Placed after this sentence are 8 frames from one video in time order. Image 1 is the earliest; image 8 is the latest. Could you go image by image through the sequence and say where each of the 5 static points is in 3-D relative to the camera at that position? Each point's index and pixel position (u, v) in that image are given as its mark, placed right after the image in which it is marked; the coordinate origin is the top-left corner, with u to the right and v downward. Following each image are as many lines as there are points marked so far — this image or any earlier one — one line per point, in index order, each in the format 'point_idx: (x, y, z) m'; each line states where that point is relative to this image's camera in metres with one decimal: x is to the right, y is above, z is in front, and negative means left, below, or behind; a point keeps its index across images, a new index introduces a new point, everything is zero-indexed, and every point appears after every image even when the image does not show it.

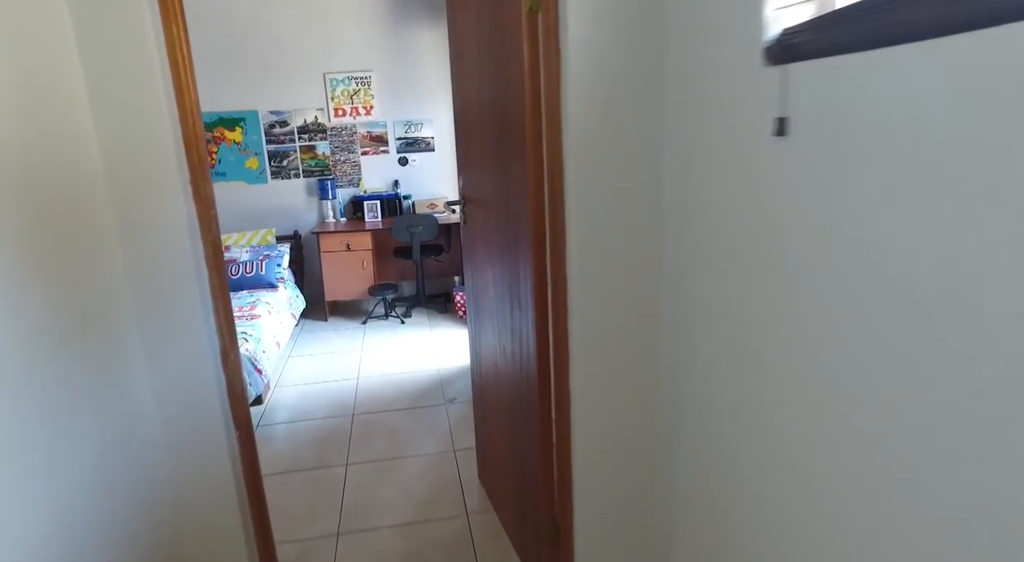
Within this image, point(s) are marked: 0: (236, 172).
0: (-2.2, +0.8, +4.6) m
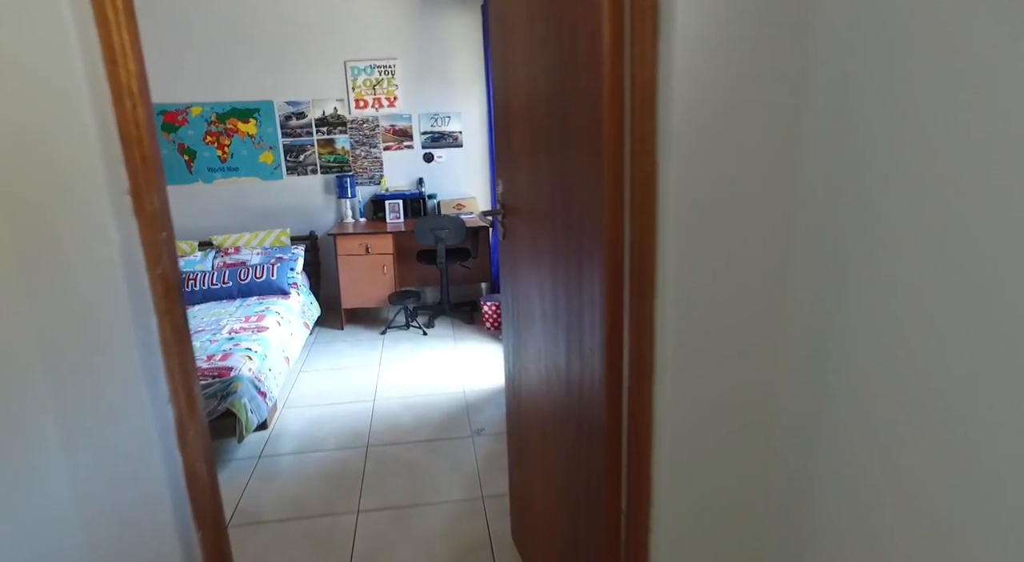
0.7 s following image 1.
0: (-1.9, +0.8, +4.3) m
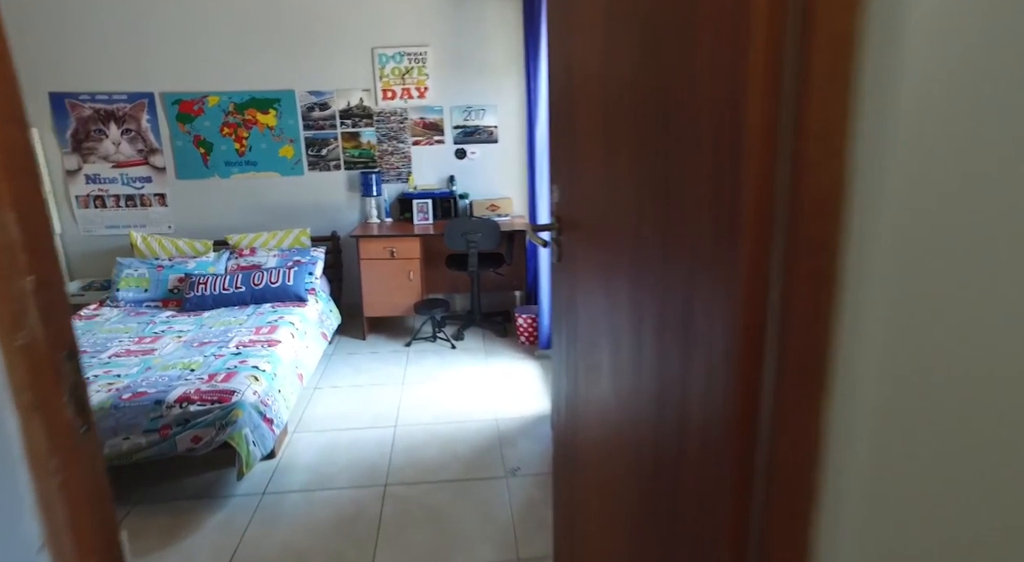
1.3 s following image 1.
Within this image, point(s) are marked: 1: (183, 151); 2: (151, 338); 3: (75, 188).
0: (-1.7, +0.8, +4.0) m
1: (-2.2, +0.9, +3.9) m
2: (-1.8, -0.3, +2.9) m
3: (-2.9, +0.6, +3.9) m
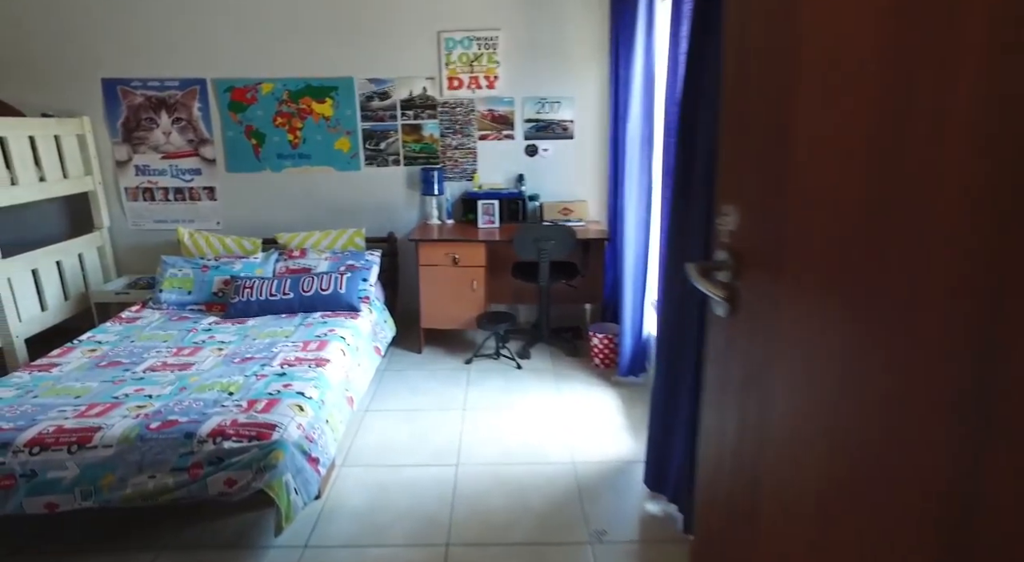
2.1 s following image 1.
0: (-1.2, +0.8, +3.7) m
1: (-1.7, +0.9, +3.6) m
2: (-1.4, -0.3, +2.6) m
3: (-2.4, +0.6, +3.7) m
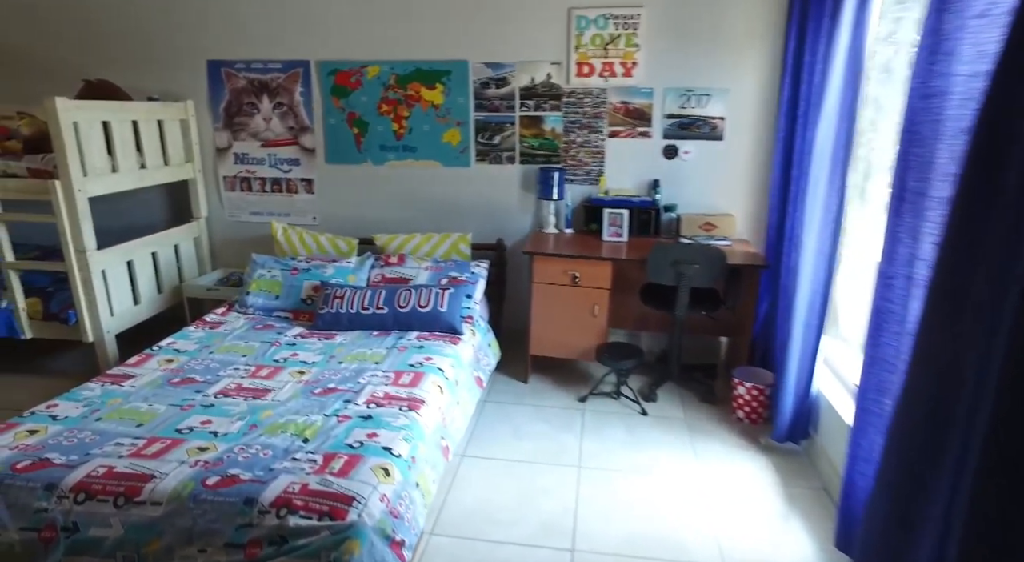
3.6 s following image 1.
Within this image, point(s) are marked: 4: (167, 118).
0: (-0.5, +0.7, +3.3) m
1: (-1.0, +0.9, +3.3) m
2: (-0.9, -0.3, +2.2) m
3: (-1.7, +0.7, +3.4) m
4: (-1.9, +0.9, +3.2) m
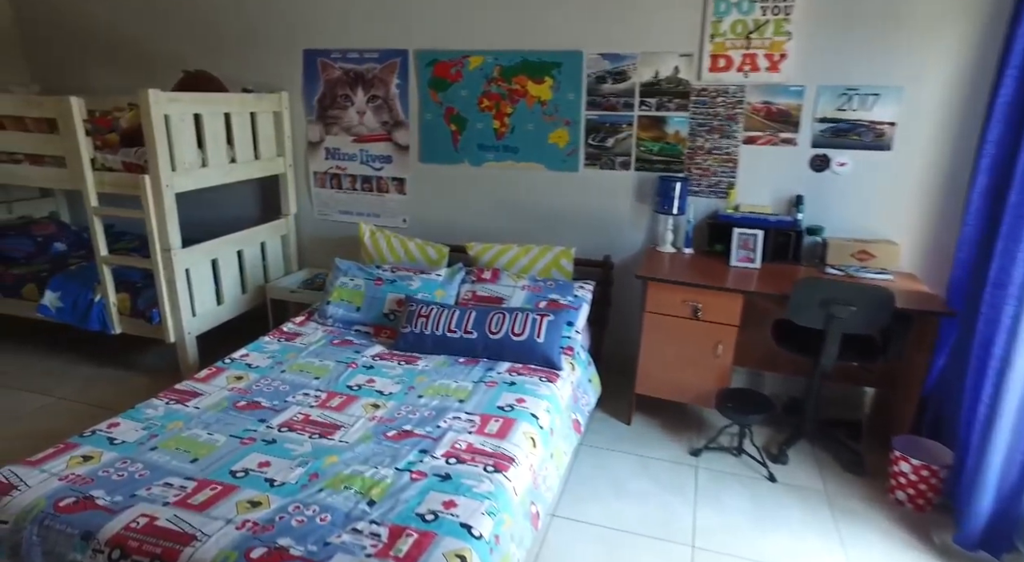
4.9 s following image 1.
0: (+0.1, +0.7, +2.9) m
1: (-0.4, +0.8, +3.0) m
2: (-0.6, -0.4, +2.0) m
3: (-1.1, +0.7, +3.3) m
4: (-1.3, +0.9, +3.0) m
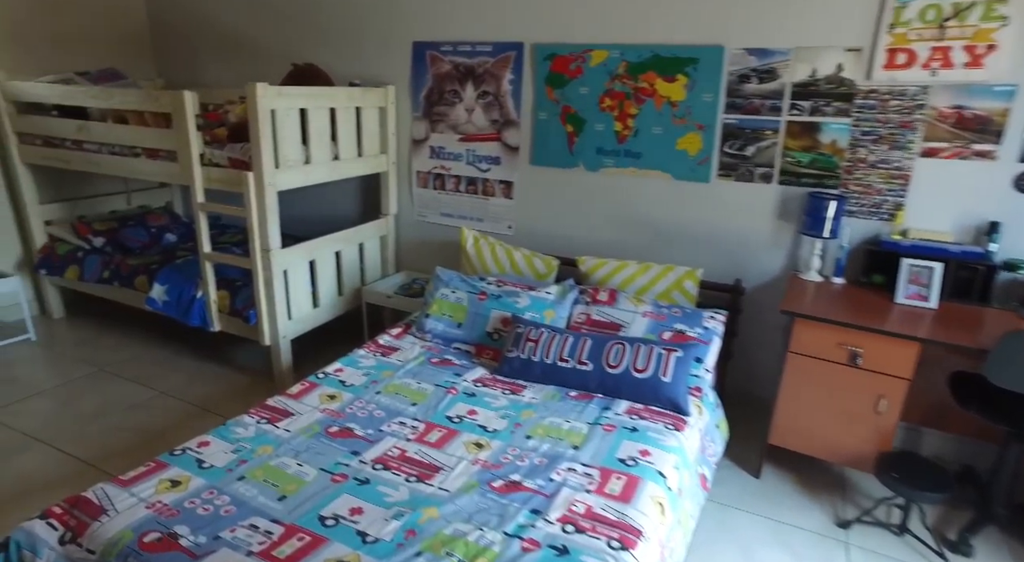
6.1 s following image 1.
0: (+0.6, +0.6, +2.6) m
1: (+0.2, +0.7, +2.8) m
2: (-0.2, -0.5, +1.8) m
3: (-0.5, +0.6, +3.1) m
4: (-0.7, +0.9, +2.9) m
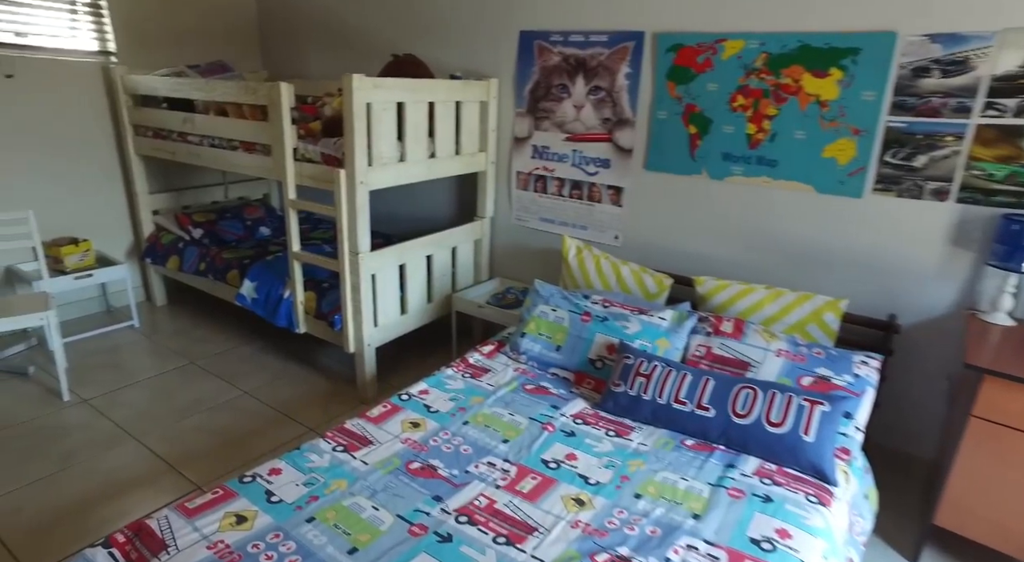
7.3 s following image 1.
0: (+1.1, +0.4, +2.2) m
1: (+0.6, +0.6, +2.5) m
2: (+0.1, -0.5, +1.5) m
3: (0.0, +0.6, +2.9) m
4: (-0.2, +0.8, +2.7) m
